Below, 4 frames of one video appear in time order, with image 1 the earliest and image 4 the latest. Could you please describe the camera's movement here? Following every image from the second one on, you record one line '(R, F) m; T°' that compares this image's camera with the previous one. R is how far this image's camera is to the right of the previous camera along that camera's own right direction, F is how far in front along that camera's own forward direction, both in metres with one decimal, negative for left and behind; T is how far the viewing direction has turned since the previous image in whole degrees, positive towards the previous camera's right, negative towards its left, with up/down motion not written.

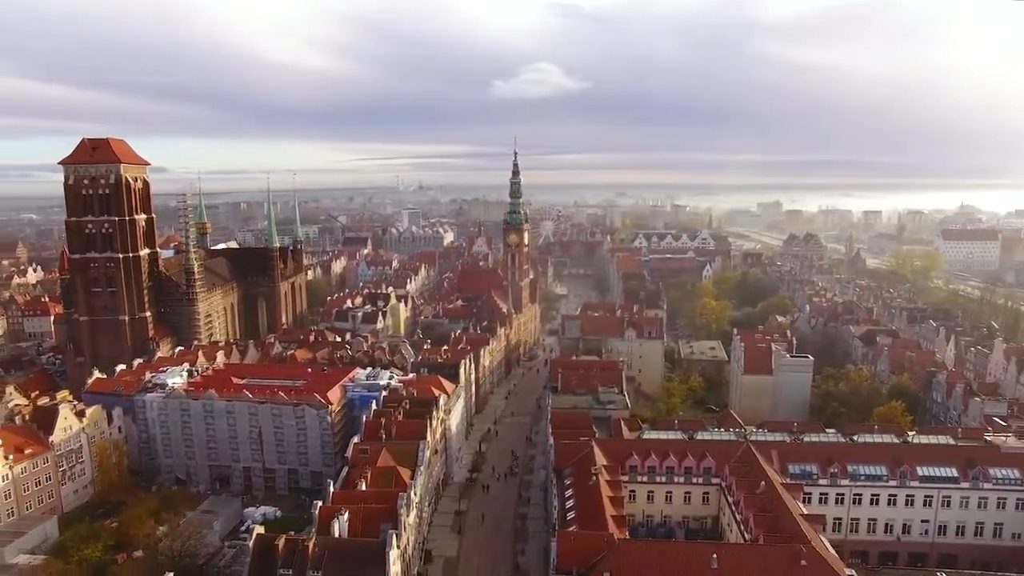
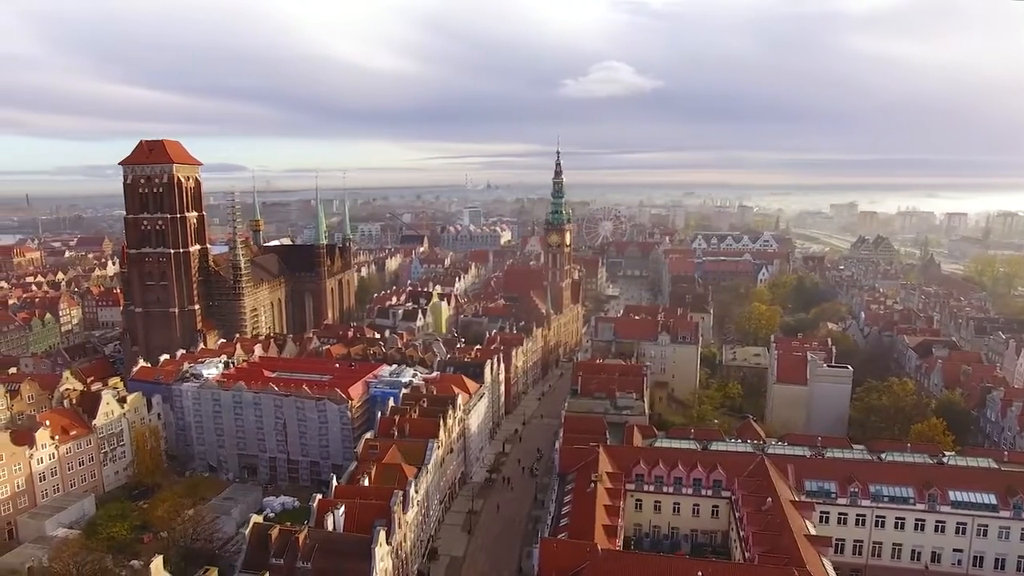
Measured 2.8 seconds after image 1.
(+4.2, +0.5) m; -6°
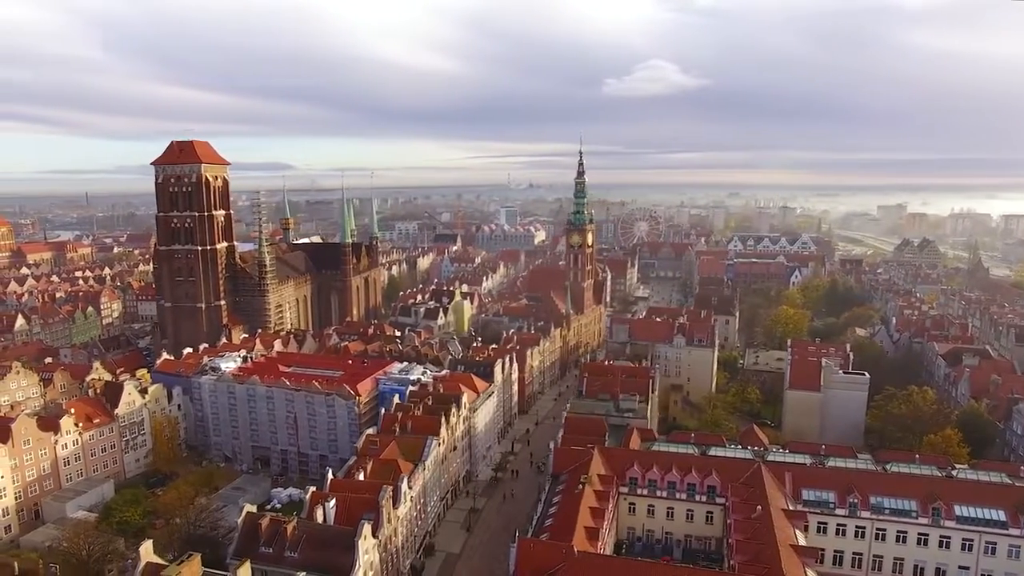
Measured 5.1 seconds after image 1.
(+3.2, -0.1) m; -4°
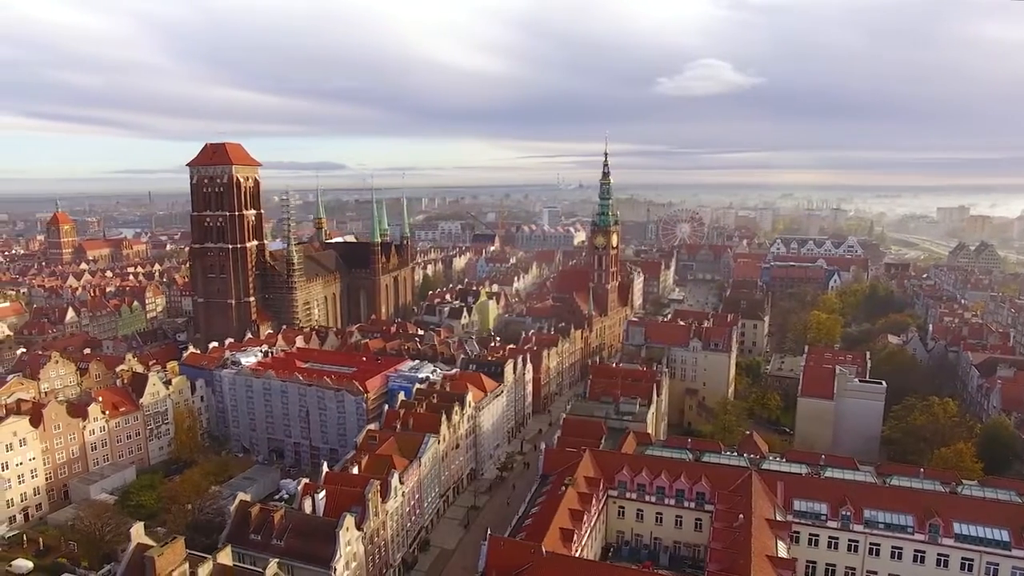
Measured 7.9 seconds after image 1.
(+4.0, -0.1) m; -5°
